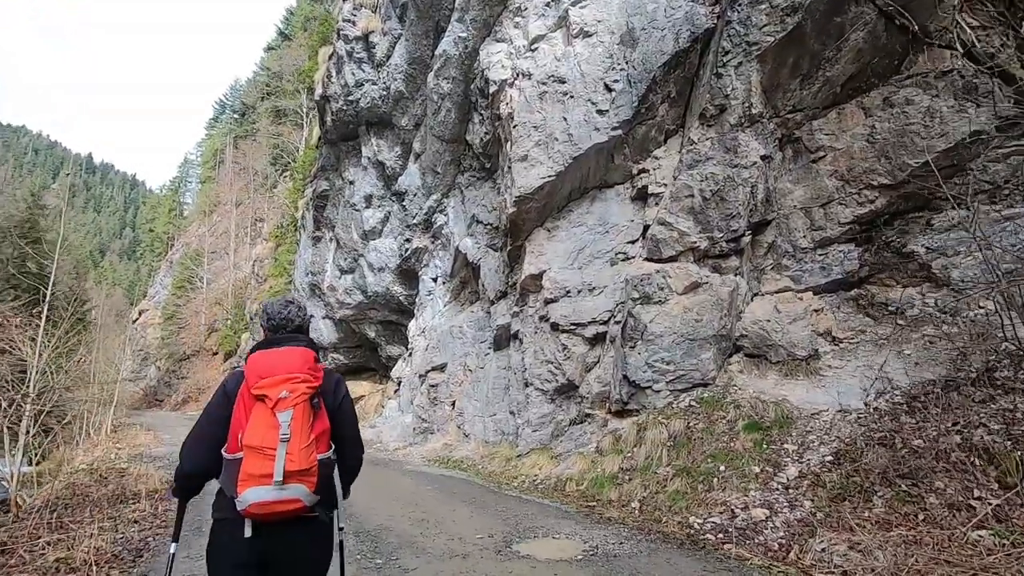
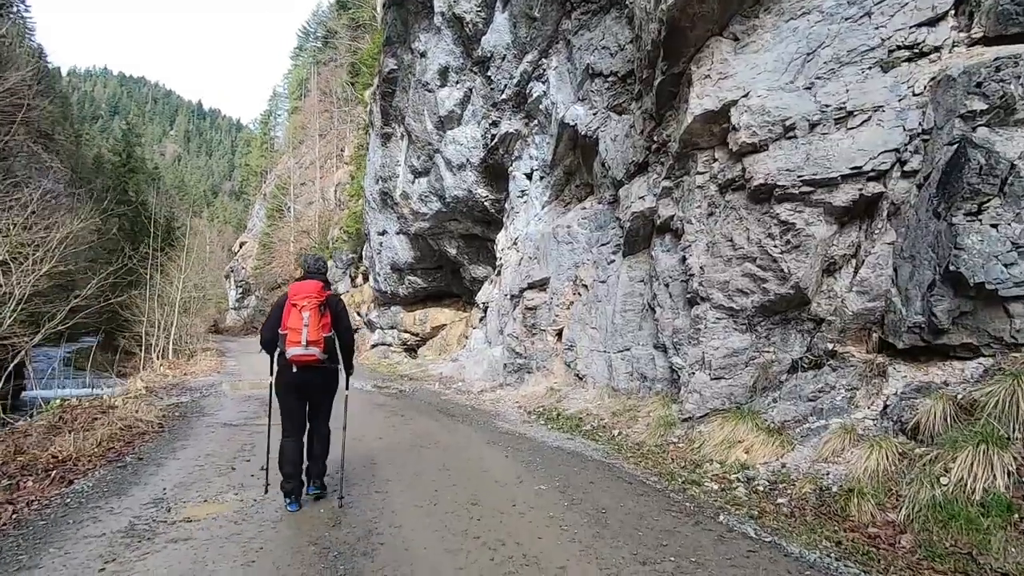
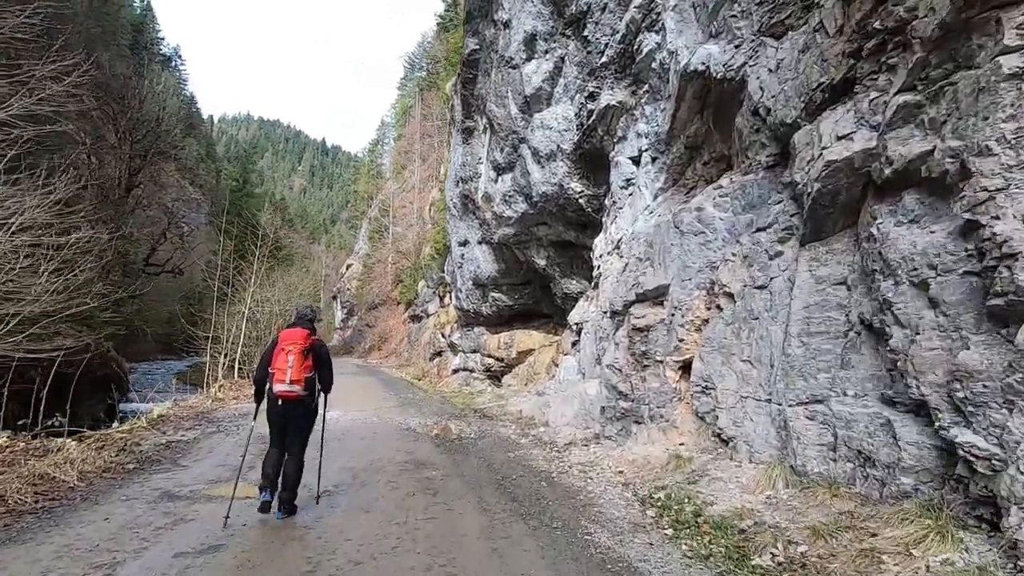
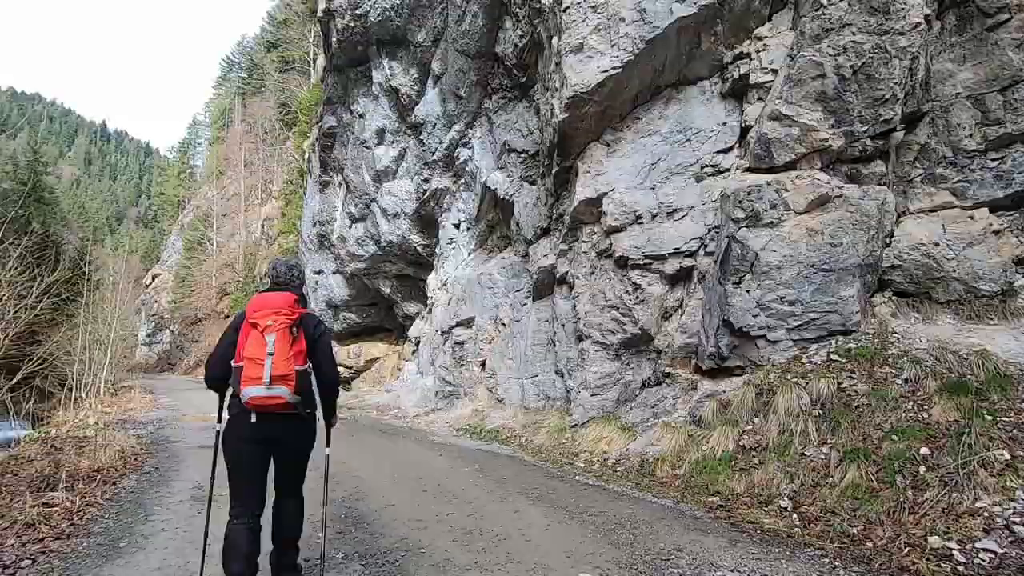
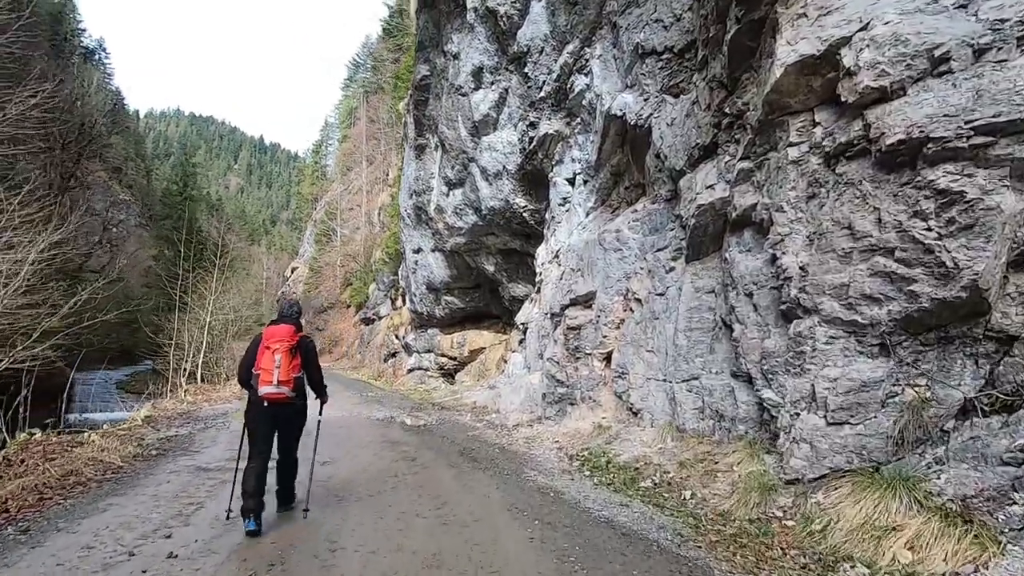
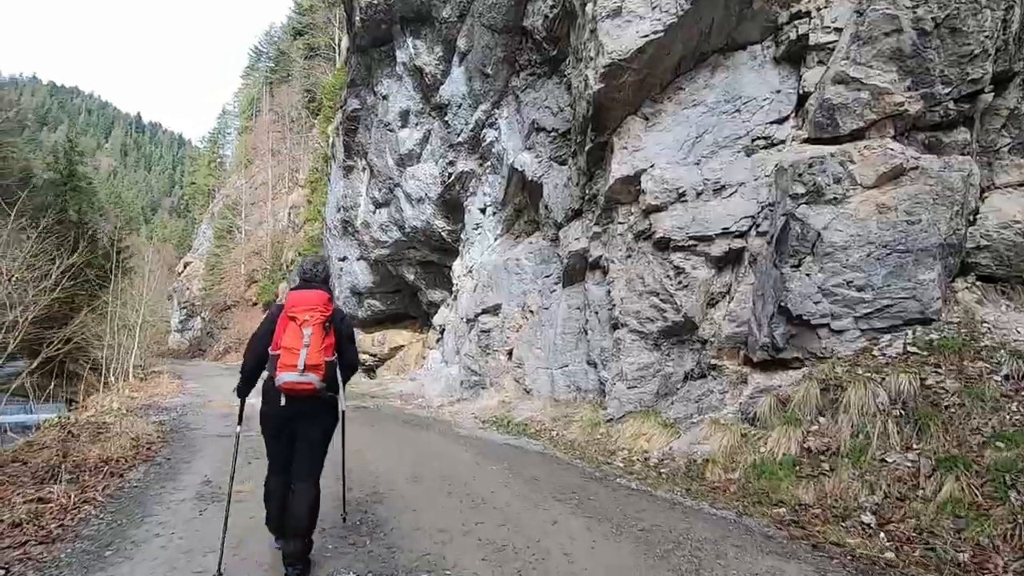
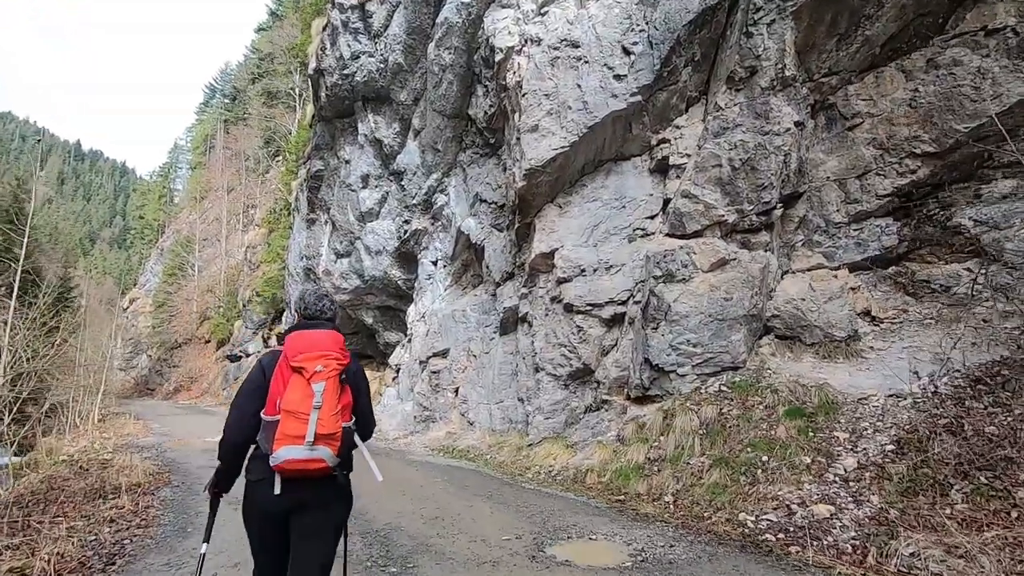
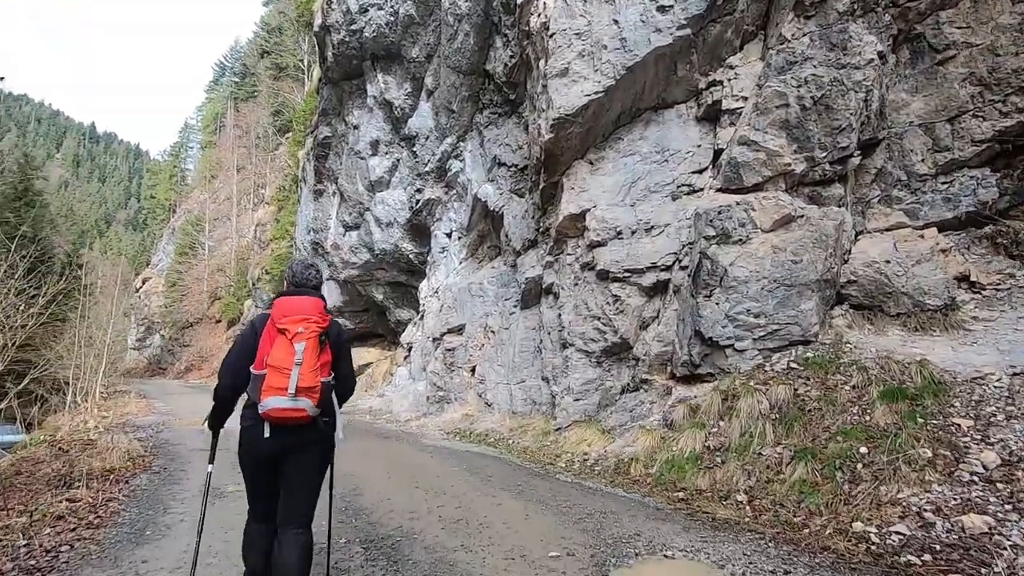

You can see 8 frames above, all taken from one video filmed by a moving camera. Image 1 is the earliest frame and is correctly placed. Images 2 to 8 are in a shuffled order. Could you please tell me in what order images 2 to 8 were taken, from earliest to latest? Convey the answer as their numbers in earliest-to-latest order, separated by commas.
7, 8, 4, 6, 2, 5, 3
